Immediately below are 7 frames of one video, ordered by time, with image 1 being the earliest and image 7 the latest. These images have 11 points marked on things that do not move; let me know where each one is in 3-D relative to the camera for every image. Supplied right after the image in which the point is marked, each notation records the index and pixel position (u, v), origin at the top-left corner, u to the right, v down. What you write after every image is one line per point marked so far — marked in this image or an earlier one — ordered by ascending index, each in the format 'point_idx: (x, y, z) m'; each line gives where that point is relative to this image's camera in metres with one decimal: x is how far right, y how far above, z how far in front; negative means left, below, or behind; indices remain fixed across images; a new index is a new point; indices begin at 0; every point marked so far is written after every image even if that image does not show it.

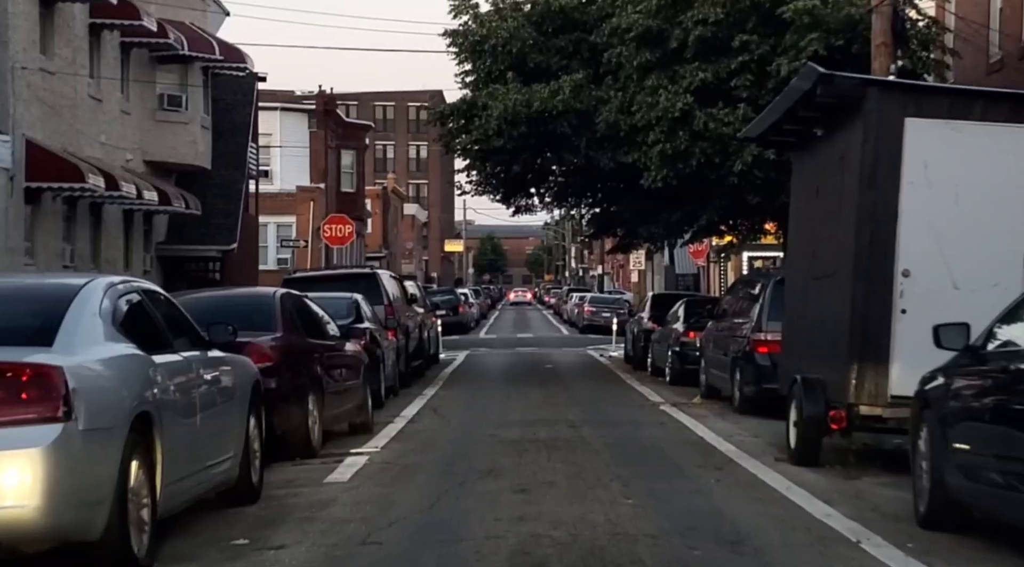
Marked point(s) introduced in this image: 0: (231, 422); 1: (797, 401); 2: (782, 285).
0: (-2.0, -1.0, +9.0) m
1: (+2.6, -1.1, +11.5) m
2: (+3.5, 0.0, +16.7) m
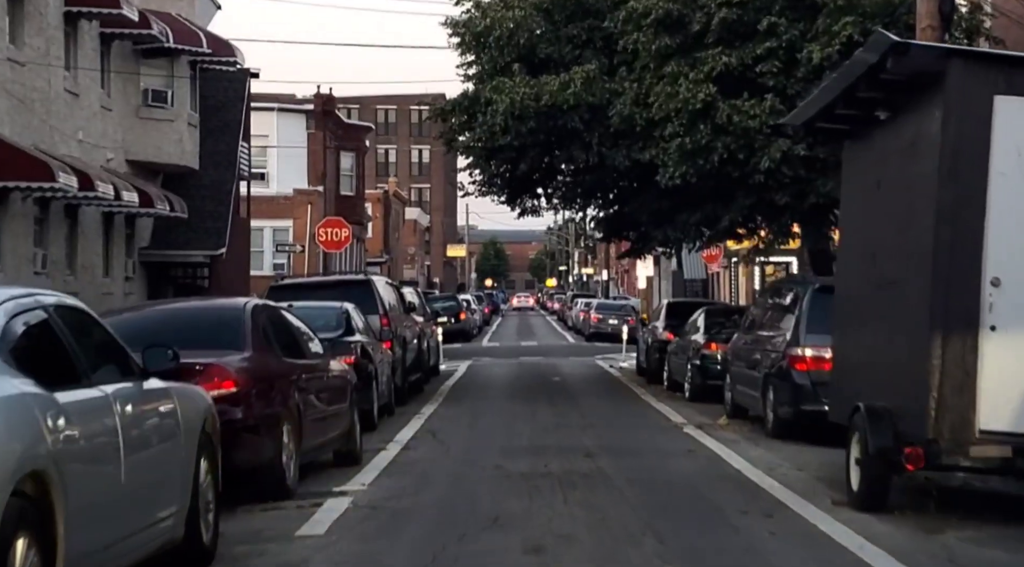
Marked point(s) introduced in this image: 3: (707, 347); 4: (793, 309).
0: (-1.9, -1.1, +7.2) m
1: (+2.7, -1.2, +9.7) m
2: (+3.6, -0.1, +14.9) m
3: (+3.1, -1.0, +20.0) m
4: (+3.5, -0.3, +16.1) m
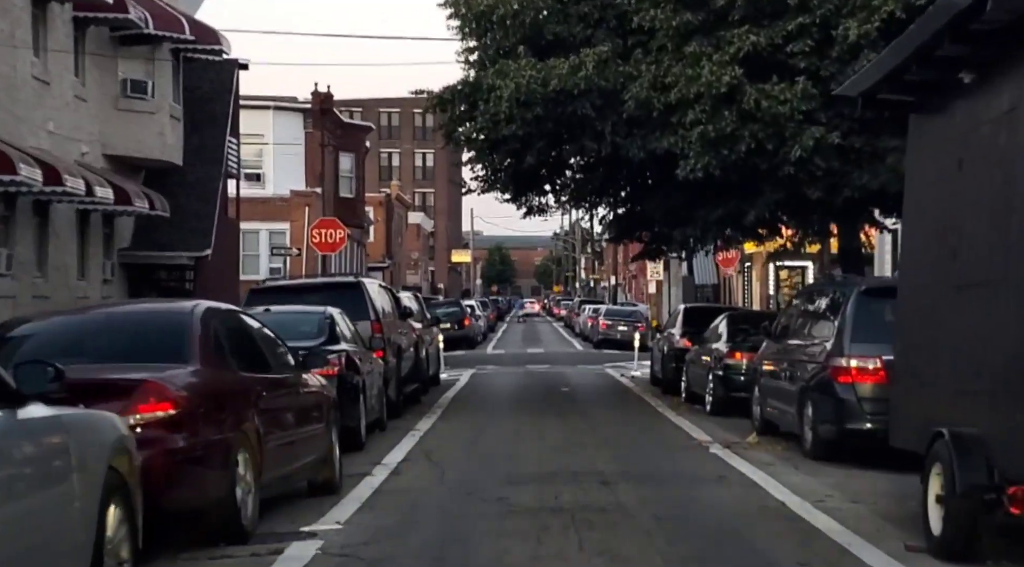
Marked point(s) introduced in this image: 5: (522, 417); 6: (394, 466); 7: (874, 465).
0: (-1.9, -1.0, +5.4) m
1: (+2.7, -1.1, +7.9) m
2: (+3.7, -0.1, +13.1) m
3: (+3.1, -1.1, +18.2) m
4: (+3.5, -0.4, +14.2) m
5: (+0.2, -2.0, +18.7) m
6: (-1.2, -1.8, +12.7) m
7: (+3.7, -1.9, +13.1) m
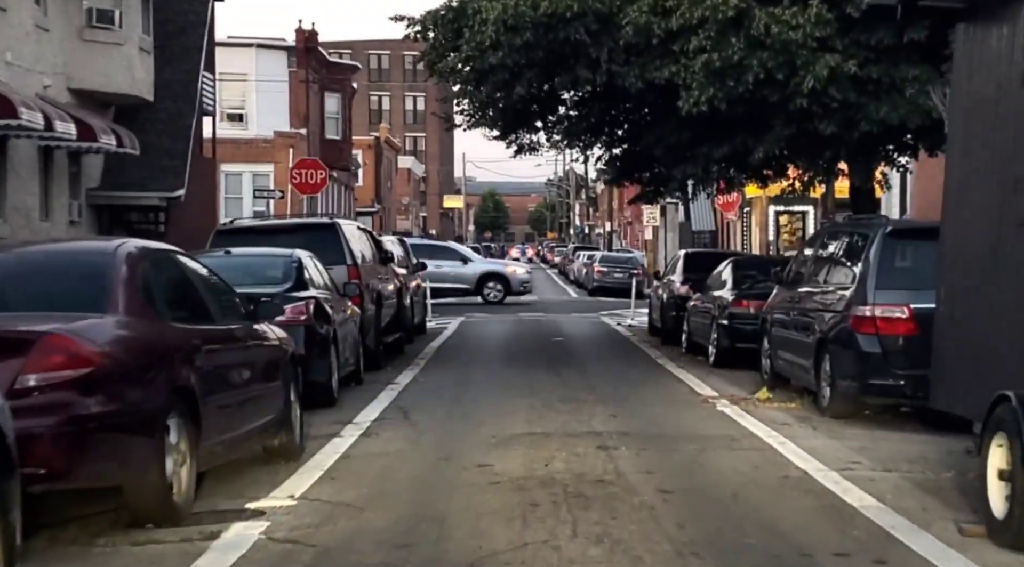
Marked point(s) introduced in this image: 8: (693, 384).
0: (-2.0, -0.8, +4.1) m
1: (+2.6, -0.8, +6.6) m
2: (+3.5, +0.4, +11.7) m
3: (+3.0, -0.3, +16.8) m
4: (+3.4, +0.2, +12.9) m
5: (0.0, -1.2, +17.4) m
6: (-1.3, -1.3, +11.4) m
7: (+3.6, -1.3, +11.9) m
8: (+2.2, -1.2, +15.2) m
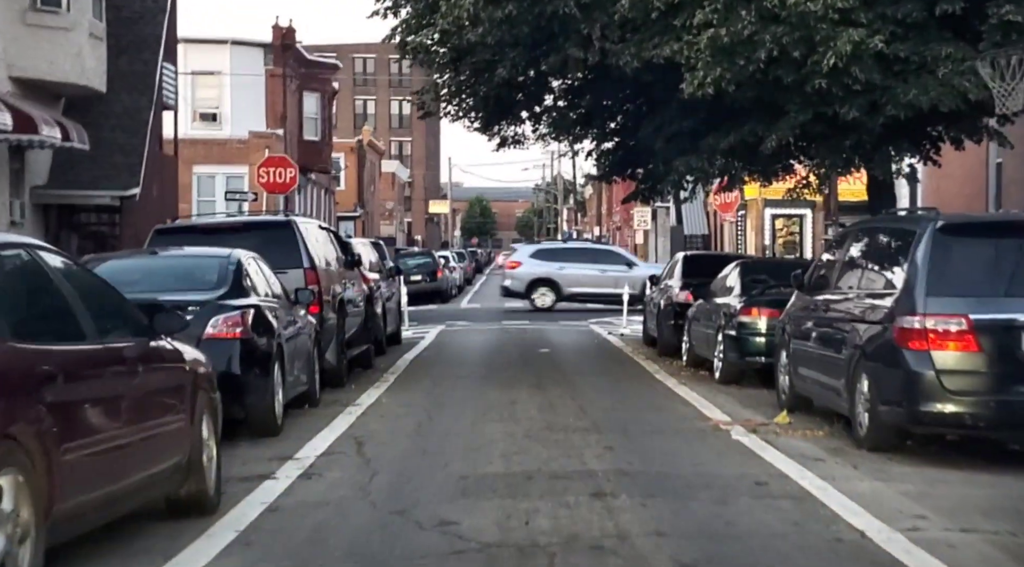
0: (-2.1, -0.8, +2.1) m
1: (+2.4, -0.8, +4.6) m
2: (+3.3, +0.4, +9.8) m
3: (+2.7, -0.4, +14.9) m
4: (+3.2, +0.2, +10.9) m
5: (-0.2, -1.2, +15.4) m
6: (-1.5, -1.3, +9.4) m
7: (+3.4, -1.4, +9.9) m
8: (+1.9, -1.3, +13.2) m
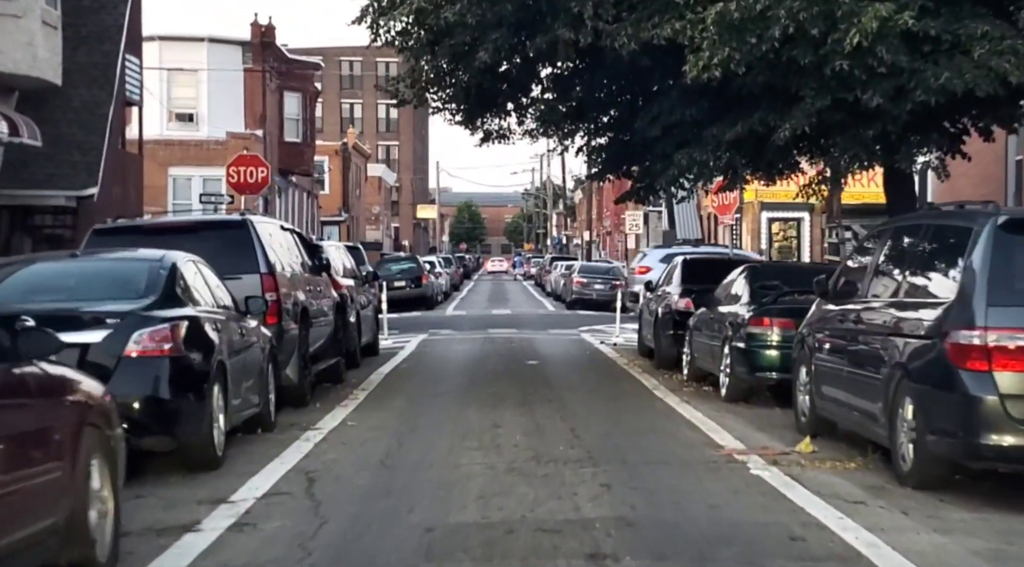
0: (-2.2, -0.8, +0.4) m
1: (+2.3, -0.8, +3.0) m
2: (+3.2, +0.3, +8.2) m
3: (+2.6, -0.4, +13.3) m
4: (+3.0, +0.1, +9.4) m
5: (-0.4, -1.3, +13.8) m
6: (-1.6, -1.4, +7.8) m
7: (+3.3, -1.4, +8.3) m
8: (+1.8, -1.3, +11.6) m
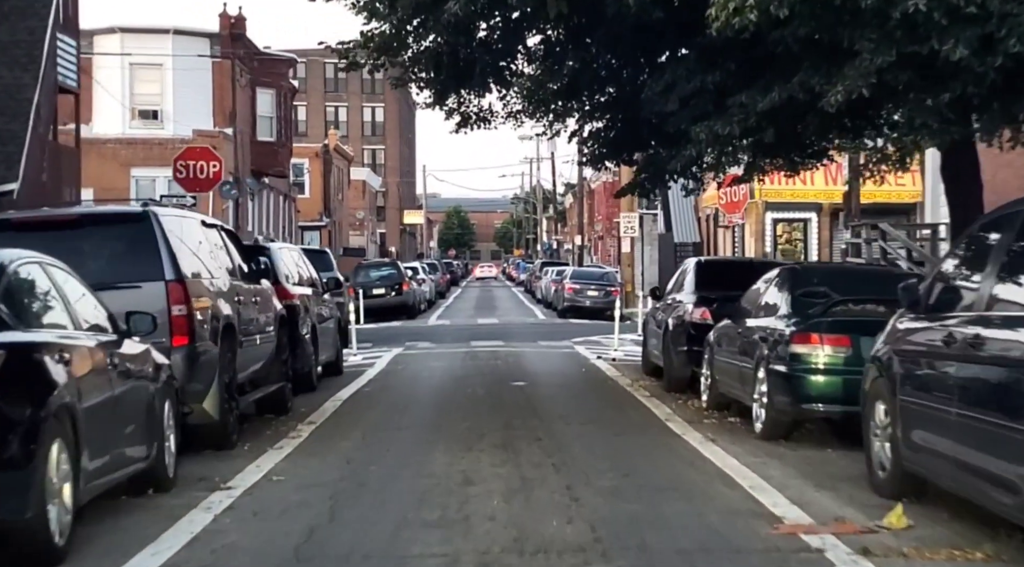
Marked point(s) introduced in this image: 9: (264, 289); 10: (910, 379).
0: (-2.3, -0.8, -2.5) m
1: (+2.2, -0.8, +0.1) m
2: (+3.1, +0.3, +5.3) m
3: (+2.4, -0.5, +10.4) m
4: (+2.9, +0.1, +6.5) m
5: (-0.6, -1.4, +10.8) m
6: (-1.8, -1.4, +4.8) m
7: (+3.1, -1.4, +5.4) m
8: (+1.6, -1.4, +8.7) m
9: (-2.7, -0.1, +13.5) m
10: (+2.5, -0.6, +7.8) m
